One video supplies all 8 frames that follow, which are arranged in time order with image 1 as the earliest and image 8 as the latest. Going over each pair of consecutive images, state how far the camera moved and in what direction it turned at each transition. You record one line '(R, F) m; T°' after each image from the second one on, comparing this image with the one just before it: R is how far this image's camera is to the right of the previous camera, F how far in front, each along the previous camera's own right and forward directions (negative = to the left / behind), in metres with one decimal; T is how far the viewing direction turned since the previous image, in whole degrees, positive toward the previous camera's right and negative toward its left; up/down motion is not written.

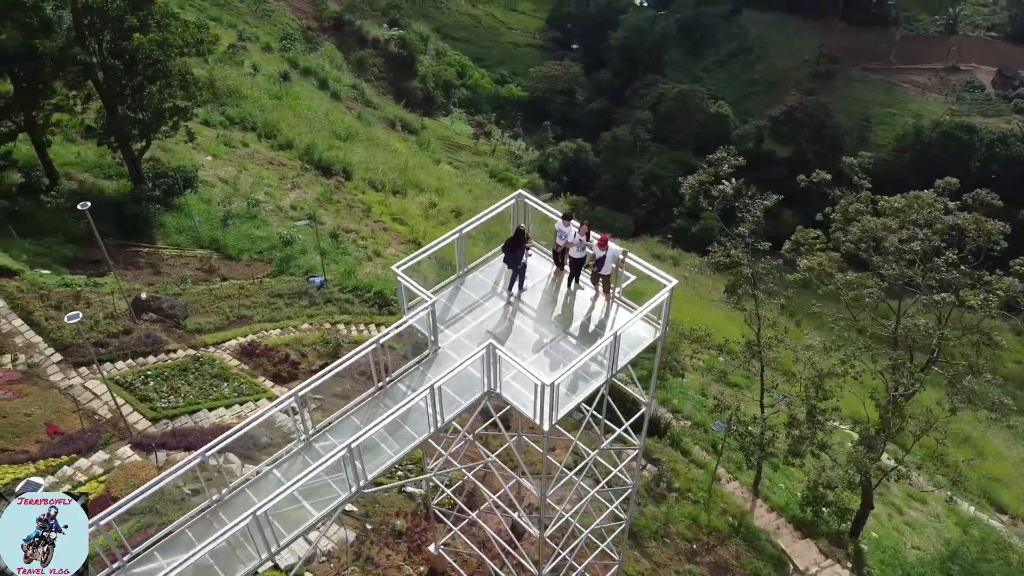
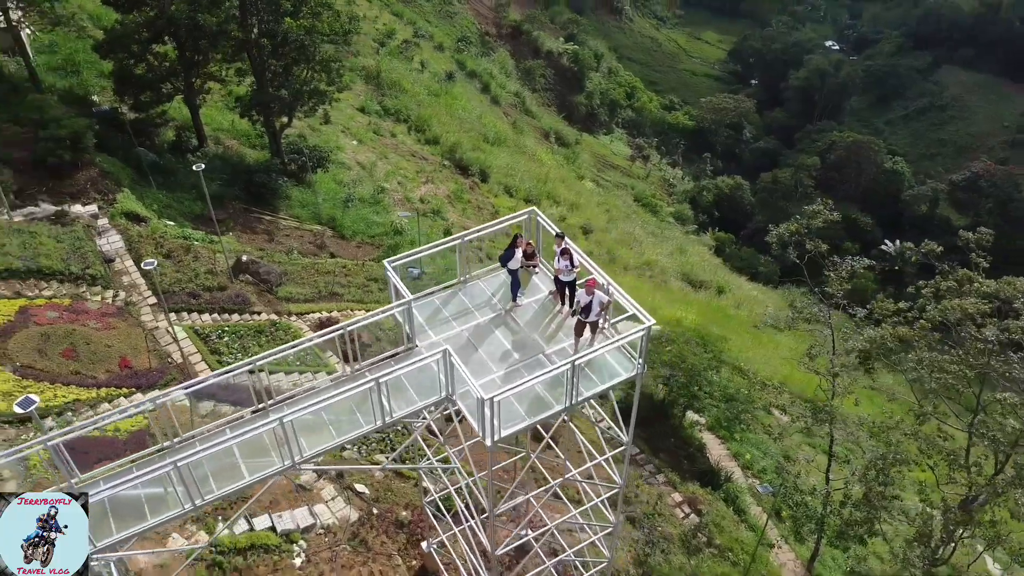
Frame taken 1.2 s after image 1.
(+2.0, +0.1) m; -10°
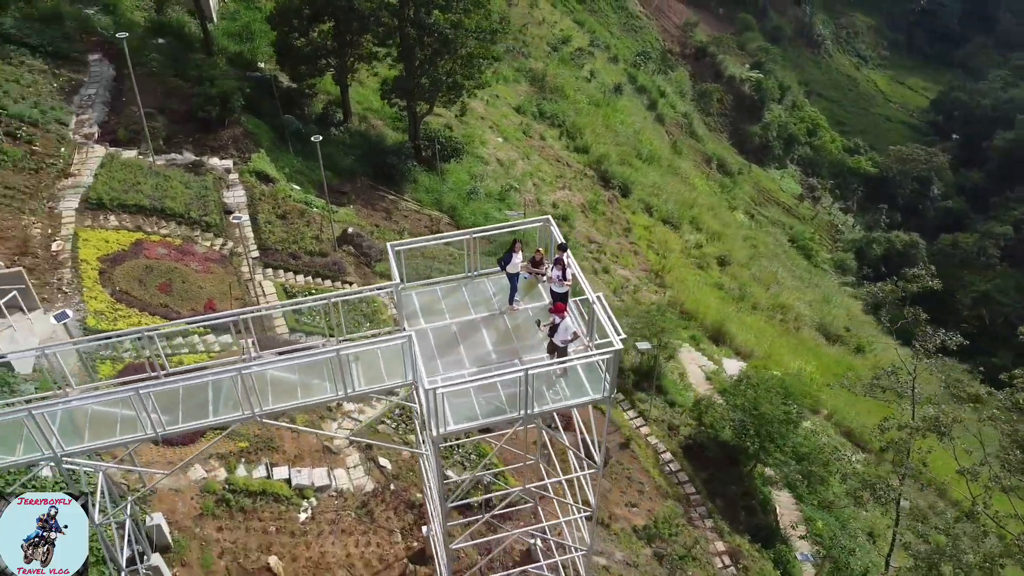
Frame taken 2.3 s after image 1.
(+2.1, +0.1) m; -11°
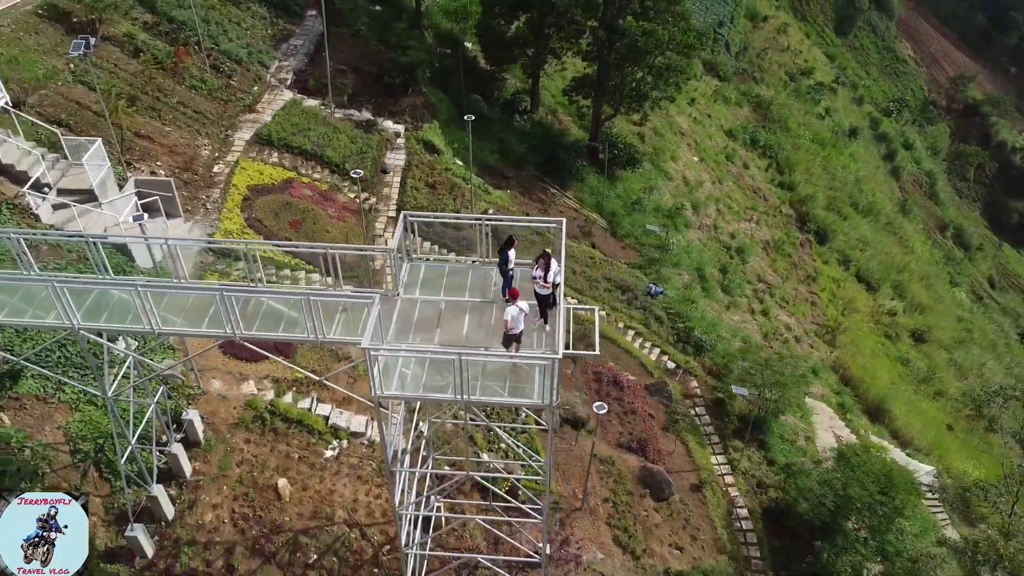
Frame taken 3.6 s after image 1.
(+2.9, +0.3) m; -15°
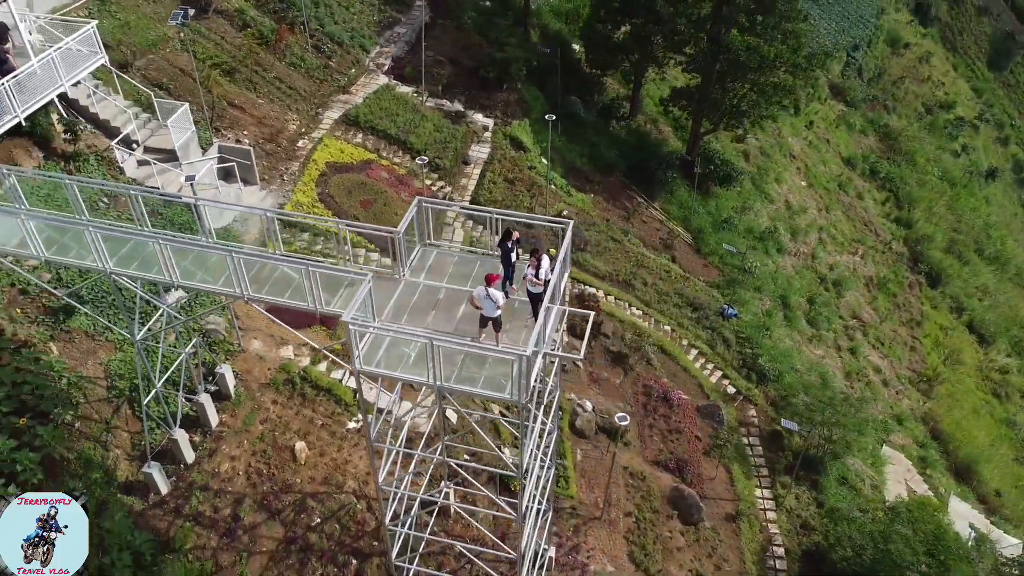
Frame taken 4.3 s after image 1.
(+1.6, 0.0) m; -8°
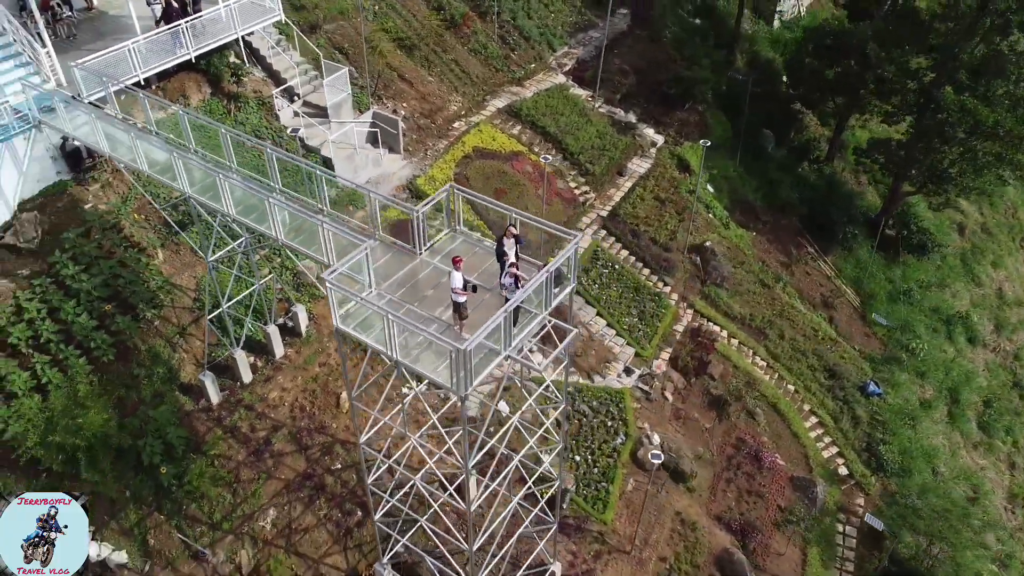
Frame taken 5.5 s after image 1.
(+3.1, +0.3) m; -16°
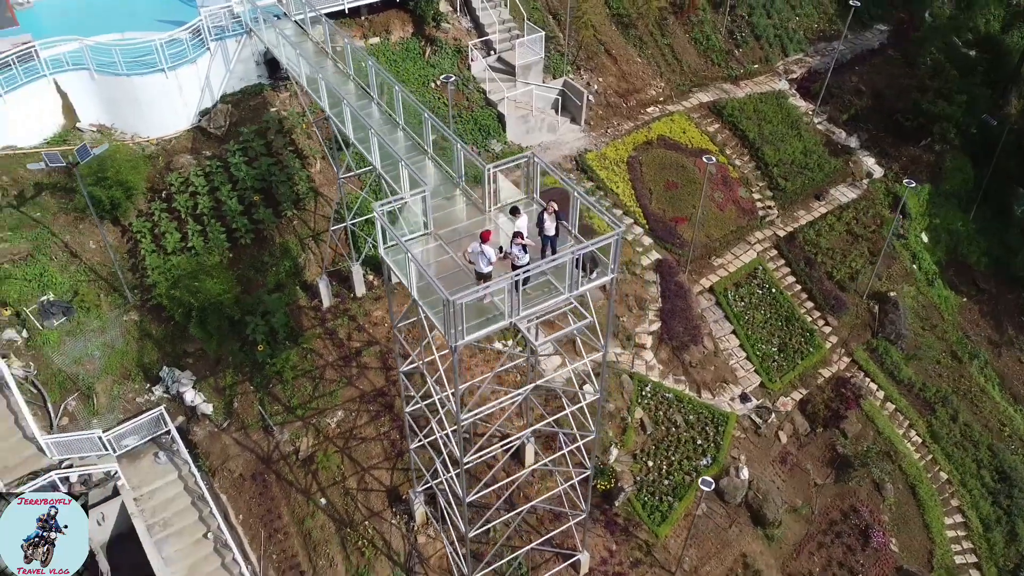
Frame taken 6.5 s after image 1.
(+2.9, +0.3) m; -17°
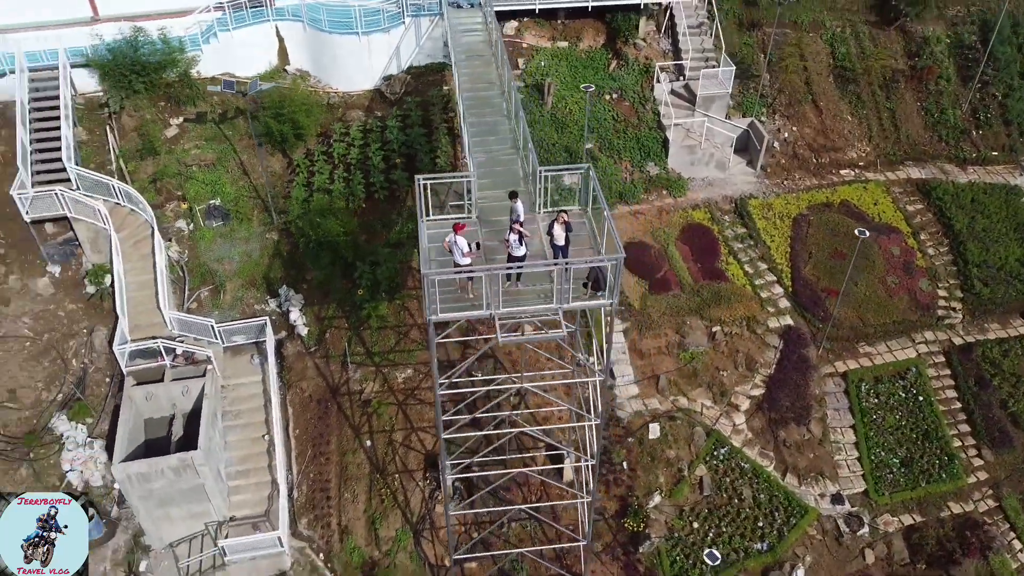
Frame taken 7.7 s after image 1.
(+3.7, +0.3) m; -19°
